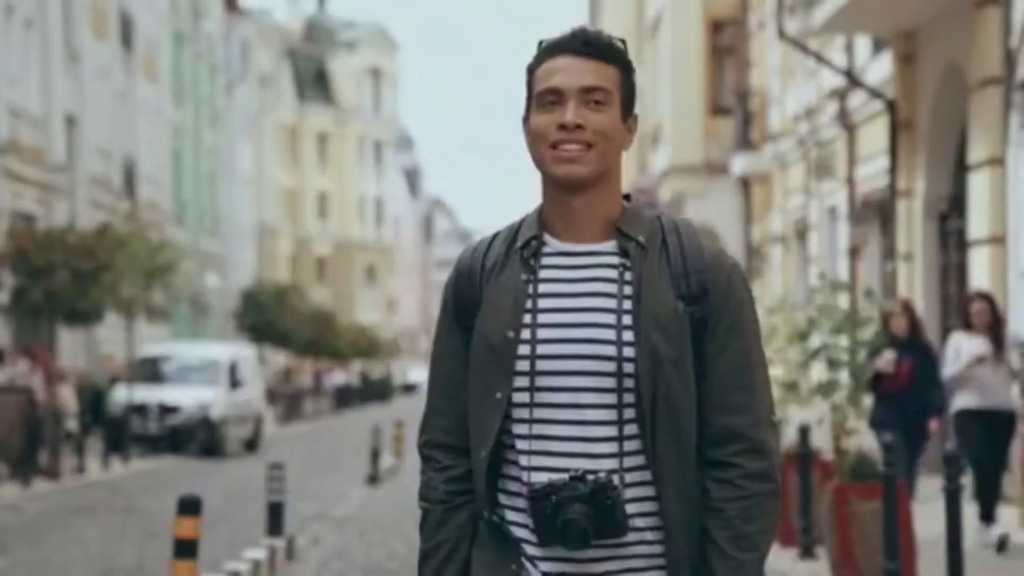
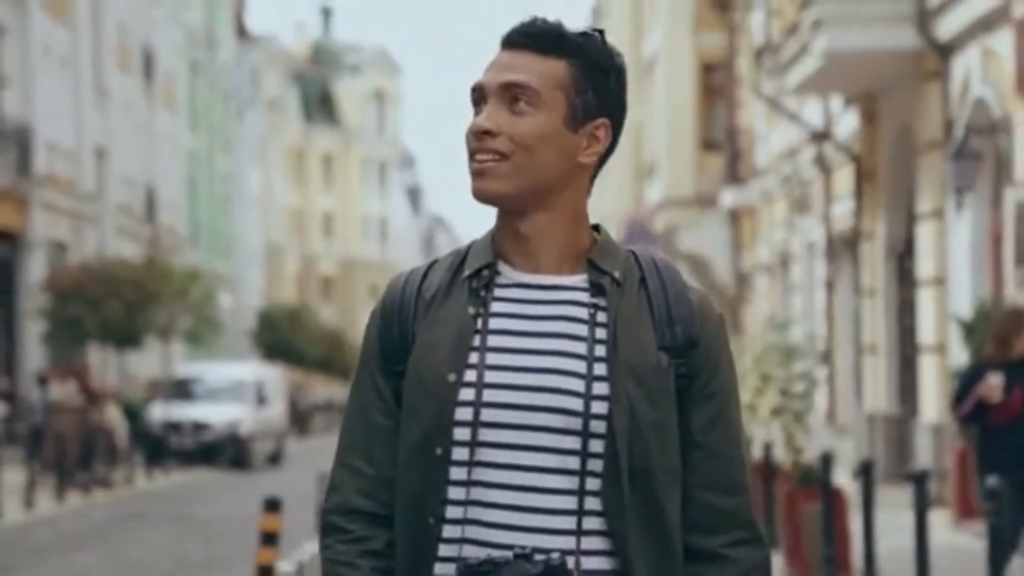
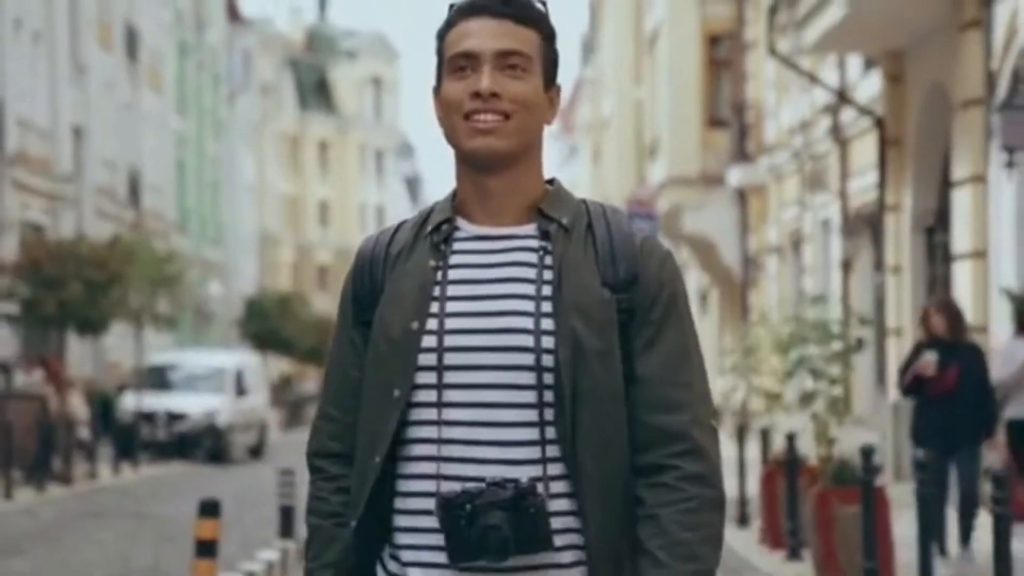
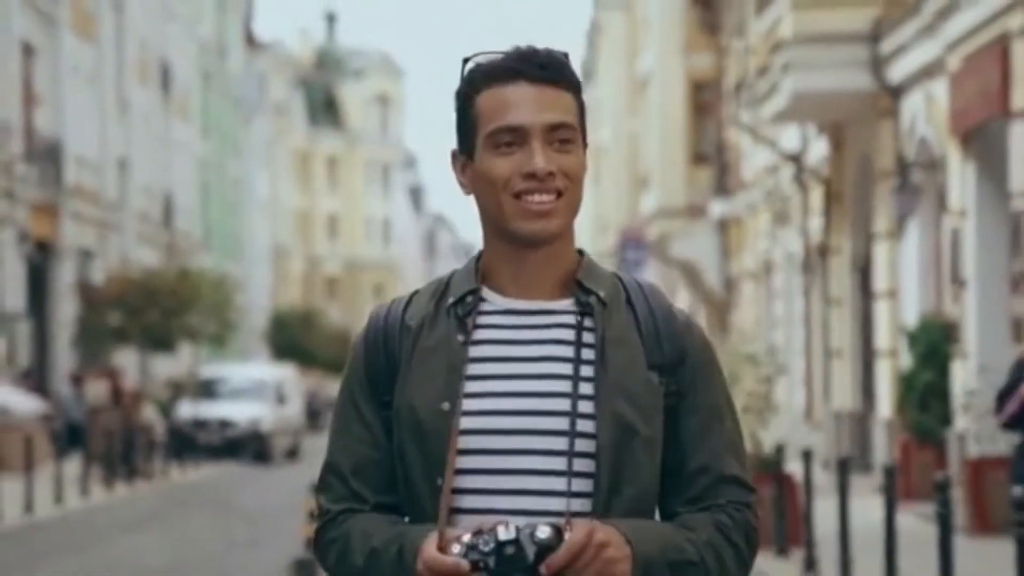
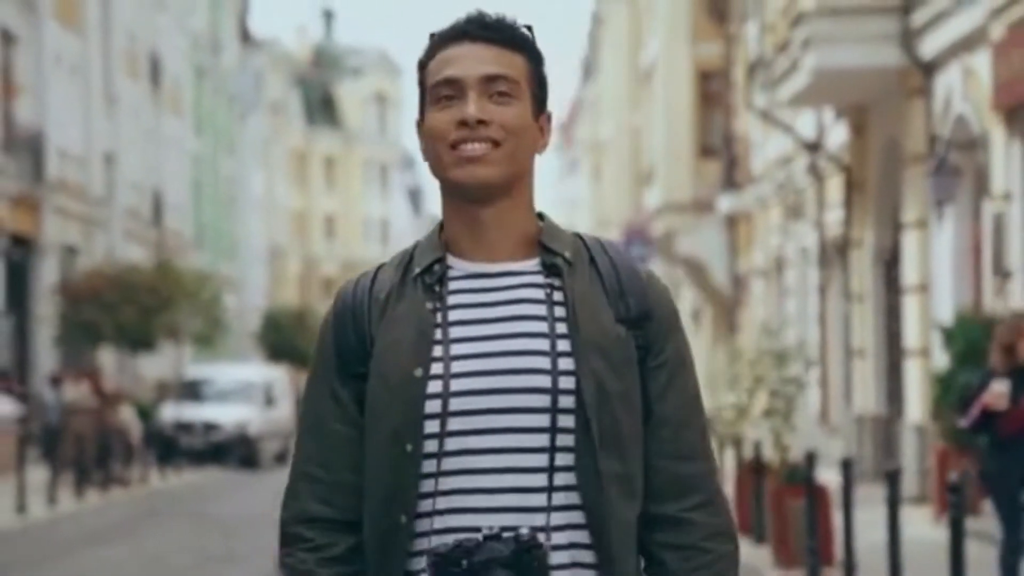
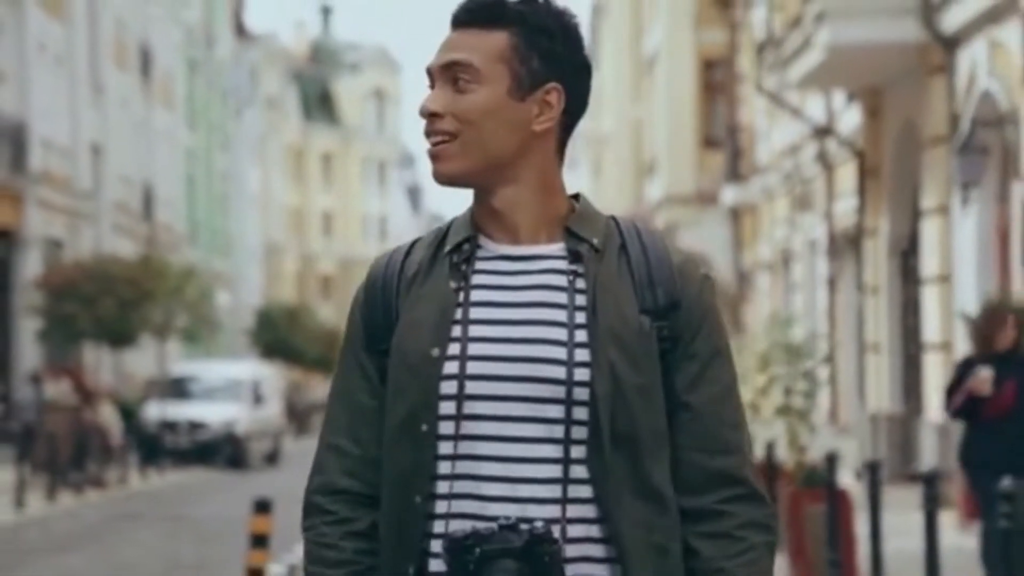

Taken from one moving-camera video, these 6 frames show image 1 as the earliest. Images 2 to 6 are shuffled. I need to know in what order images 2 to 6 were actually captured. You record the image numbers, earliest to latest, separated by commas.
3, 6, 2, 5, 4
